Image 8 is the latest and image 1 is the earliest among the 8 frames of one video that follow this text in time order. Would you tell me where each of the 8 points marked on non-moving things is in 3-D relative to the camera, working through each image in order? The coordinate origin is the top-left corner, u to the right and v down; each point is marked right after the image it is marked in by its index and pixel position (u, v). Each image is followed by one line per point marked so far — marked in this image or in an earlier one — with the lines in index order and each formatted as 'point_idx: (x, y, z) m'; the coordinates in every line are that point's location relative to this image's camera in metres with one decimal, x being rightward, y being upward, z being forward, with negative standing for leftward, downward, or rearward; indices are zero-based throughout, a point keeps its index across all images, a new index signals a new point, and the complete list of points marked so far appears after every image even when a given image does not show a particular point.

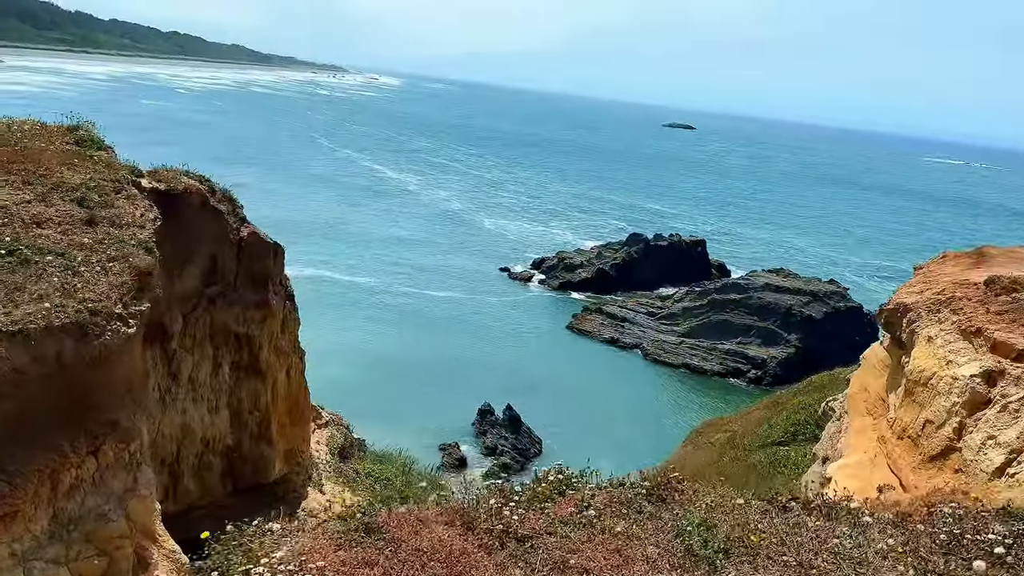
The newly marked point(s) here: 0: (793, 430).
0: (+5.7, -2.8, +17.1) m
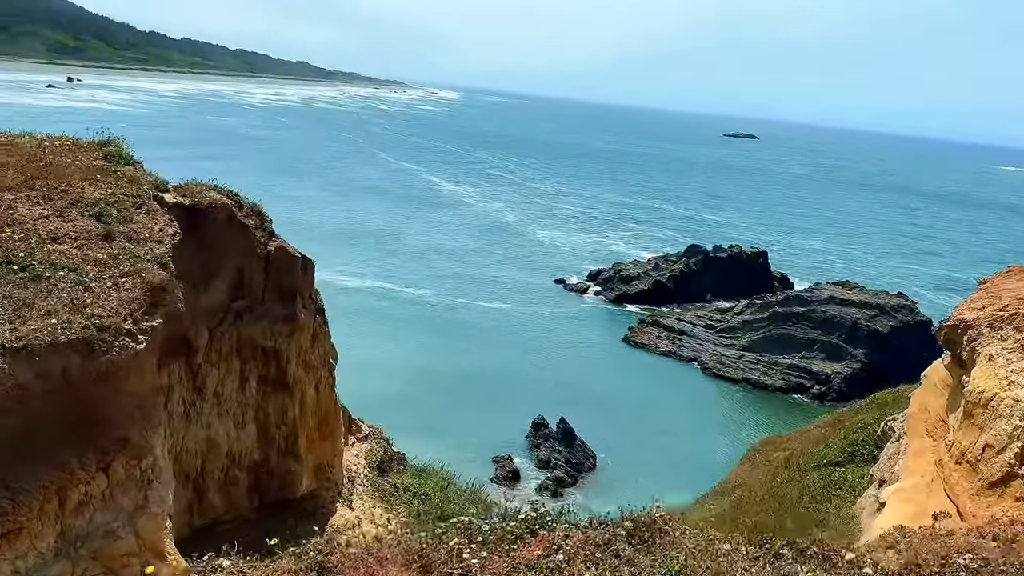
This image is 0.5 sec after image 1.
0: (+6.6, -3.1, +16.5) m
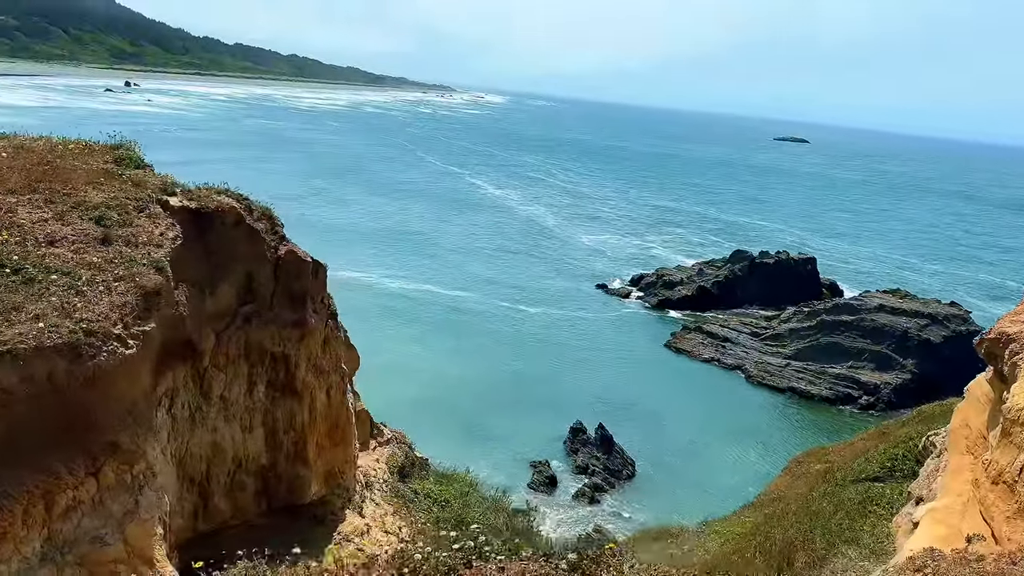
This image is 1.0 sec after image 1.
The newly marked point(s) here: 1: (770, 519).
0: (+7.1, -3.3, +15.9) m
1: (+4.7, -4.2, +15.3) m
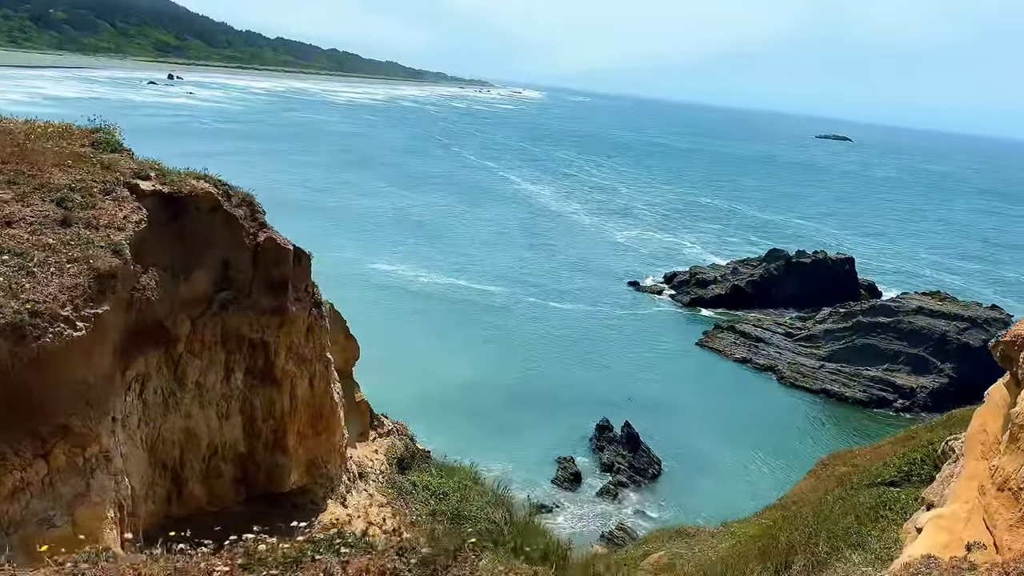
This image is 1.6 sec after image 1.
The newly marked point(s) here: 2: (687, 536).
0: (+7.3, -3.3, +15.5) m
1: (+4.8, -4.1, +15.0) m
2: (+4.0, -5.5, +18.8) m
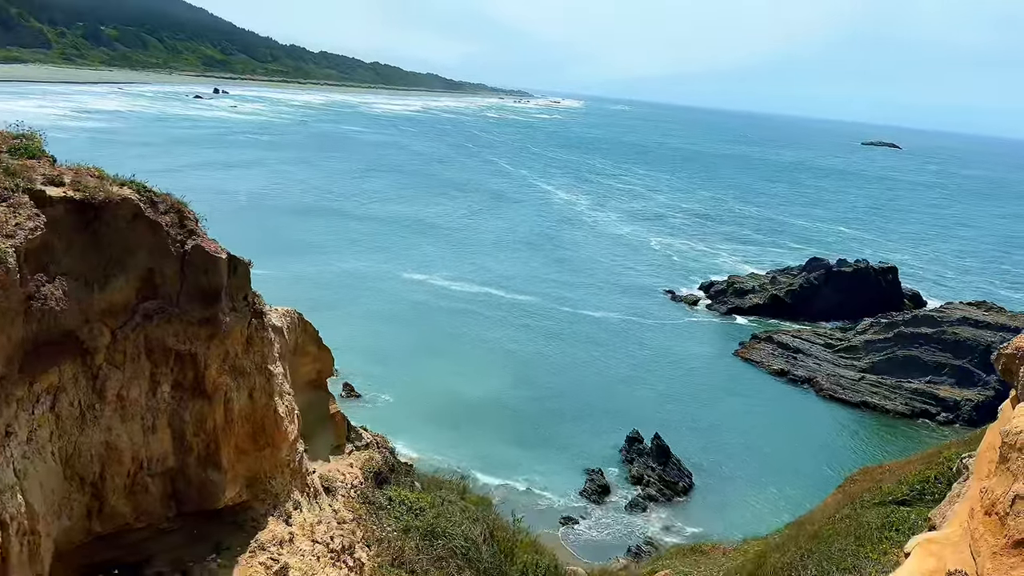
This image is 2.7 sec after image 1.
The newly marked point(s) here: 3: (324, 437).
0: (+7.2, -3.5, +14.8) m
1: (+4.7, -4.3, +14.4) m
2: (+4.1, -5.7, +18.2) m
3: (-2.4, -1.9, +11.0) m
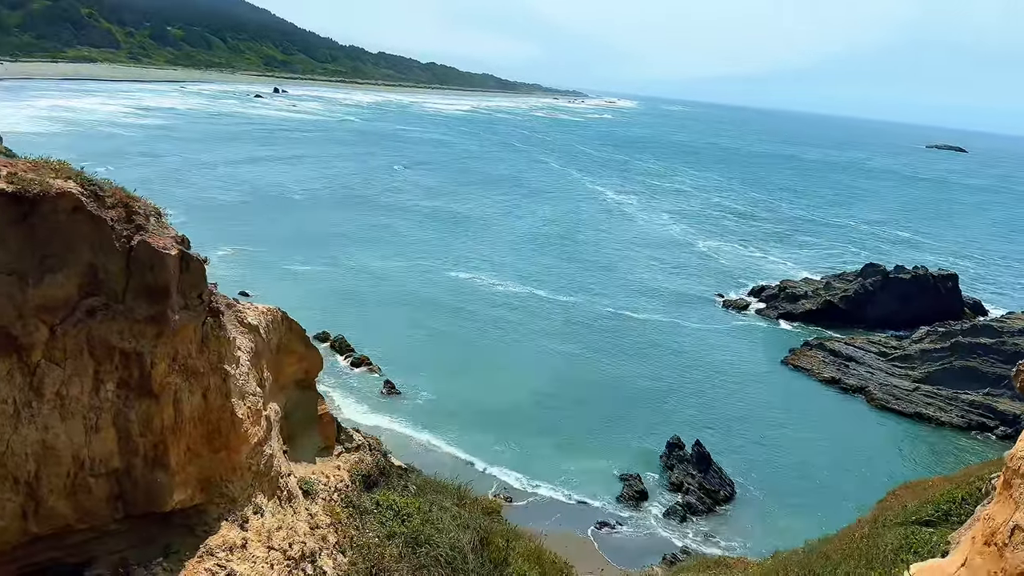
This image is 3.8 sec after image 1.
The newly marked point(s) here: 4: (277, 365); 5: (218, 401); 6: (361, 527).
0: (+7.2, -3.6, +14.0) m
1: (+4.7, -4.4, +13.8) m
2: (+4.3, -5.8, +17.6) m
3: (-2.6, -1.9, +10.8) m
4: (-2.9, -0.9, +10.2) m
5: (-2.6, -1.0, +7.6) m
6: (-1.8, -2.8, +10.1) m
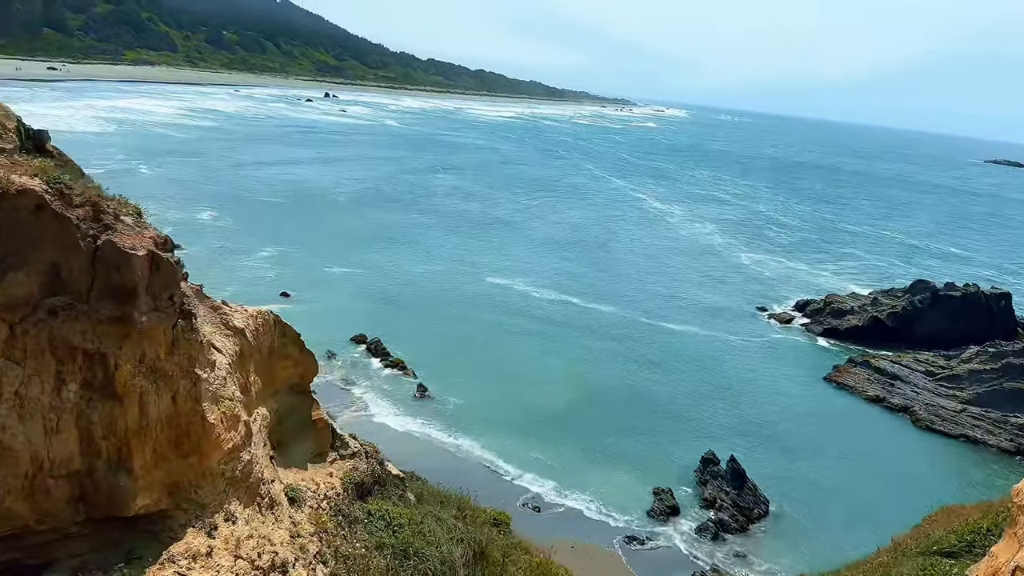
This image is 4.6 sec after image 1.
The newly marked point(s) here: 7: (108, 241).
0: (+7.3, -3.9, +13.4) m
1: (+4.7, -4.7, +13.2) m
2: (+4.5, -6.1, +17.1) m
3: (-2.6, -2.0, +10.7) m
4: (-2.9, -1.0, +10.1) m
5: (-2.8, -1.0, +7.5) m
6: (-1.9, -2.9, +9.9) m
7: (-3.1, +0.4, +6.9) m
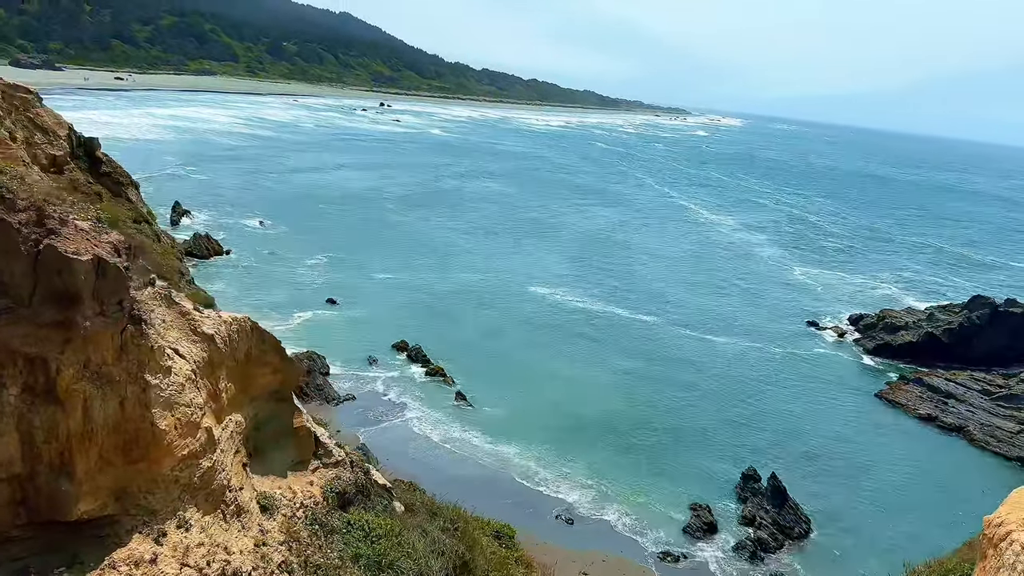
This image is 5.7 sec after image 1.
0: (+7.1, -4.2, +12.7) m
1: (+4.6, -4.9, +12.7) m
2: (+4.5, -6.3, +16.6) m
3: (-2.9, -2.0, +10.6) m
4: (-3.2, -1.0, +10.1) m
5: (-3.2, -1.1, +7.5) m
6: (-2.2, -3.0, +9.8) m
7: (-3.6, +0.3, +7.0) m
